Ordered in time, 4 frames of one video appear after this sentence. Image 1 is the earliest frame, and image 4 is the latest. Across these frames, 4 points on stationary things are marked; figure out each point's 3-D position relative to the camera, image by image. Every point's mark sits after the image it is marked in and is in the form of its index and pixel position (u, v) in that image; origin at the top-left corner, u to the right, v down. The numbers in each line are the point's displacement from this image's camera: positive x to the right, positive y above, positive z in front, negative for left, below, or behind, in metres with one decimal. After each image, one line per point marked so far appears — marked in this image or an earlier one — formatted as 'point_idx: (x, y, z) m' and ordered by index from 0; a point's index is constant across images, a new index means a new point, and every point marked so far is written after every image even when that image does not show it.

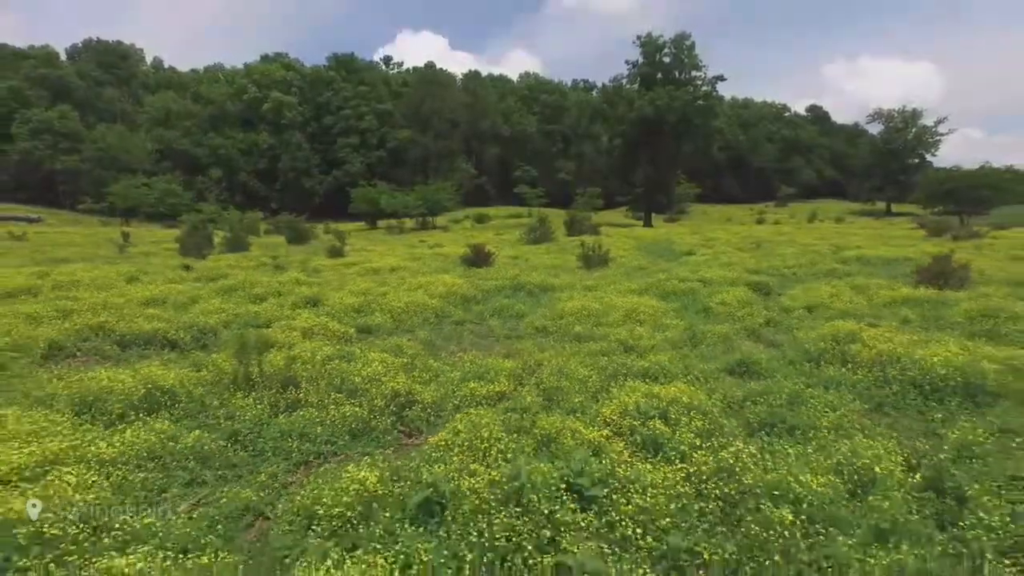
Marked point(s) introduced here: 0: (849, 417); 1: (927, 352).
0: (+2.9, -1.1, +10.3) m
1: (+4.6, -0.7, +13.2) m
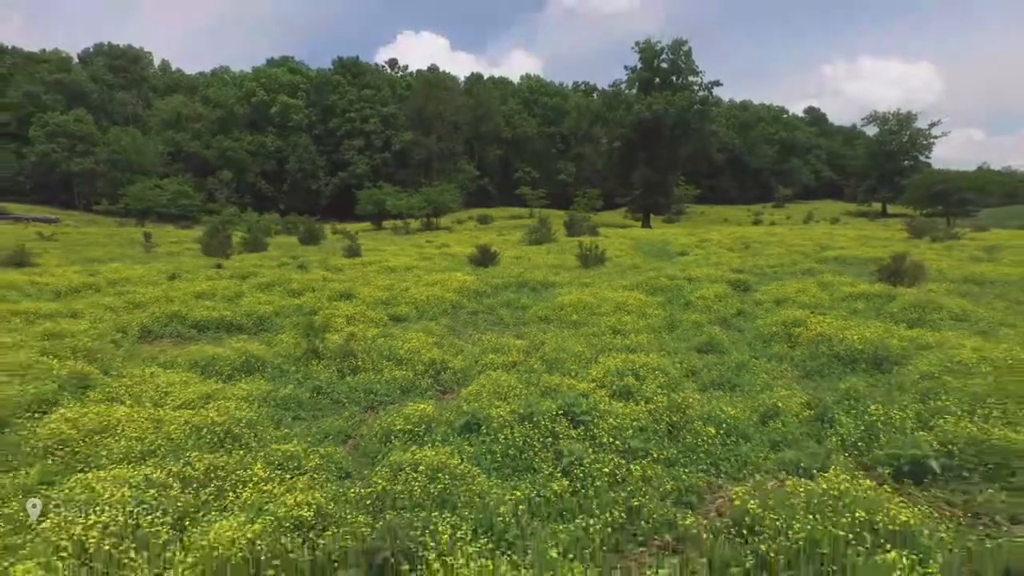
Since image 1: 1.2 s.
0: (+3.0, -1.0, +13.5) m
1: (+4.8, -0.6, +16.4) m
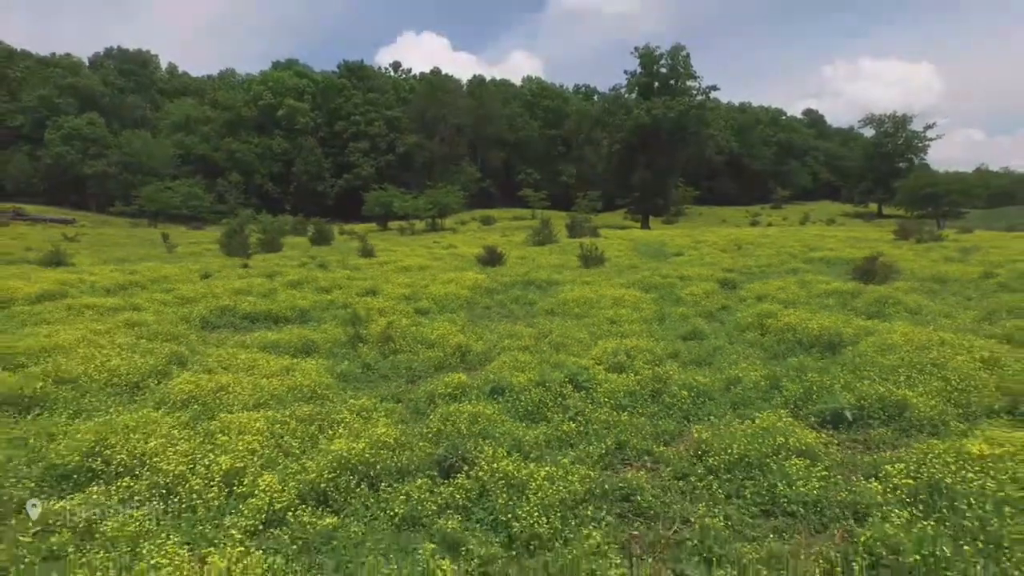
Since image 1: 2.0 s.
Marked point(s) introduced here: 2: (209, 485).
0: (+3.2, -0.9, +16.3) m
1: (+4.9, -0.5, +19.2) m
2: (-1.9, -1.2, +7.4) m
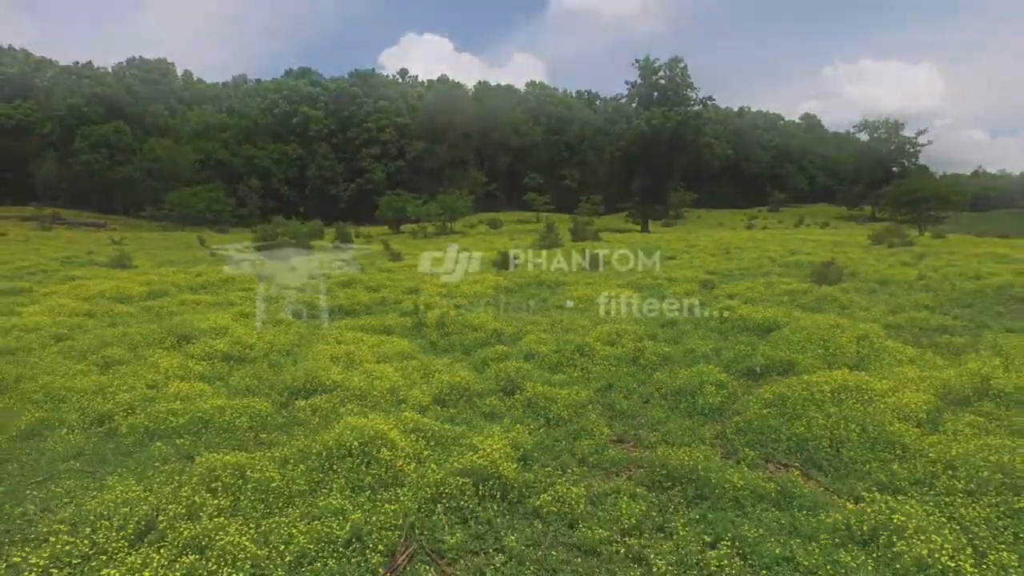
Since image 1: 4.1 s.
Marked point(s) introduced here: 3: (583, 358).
0: (+3.6, -0.9, +22.3) m
1: (+5.4, -0.5, +25.2) m
2: (-1.5, -1.2, +13.5) m
3: (+1.0, -1.1, +17.9) m
